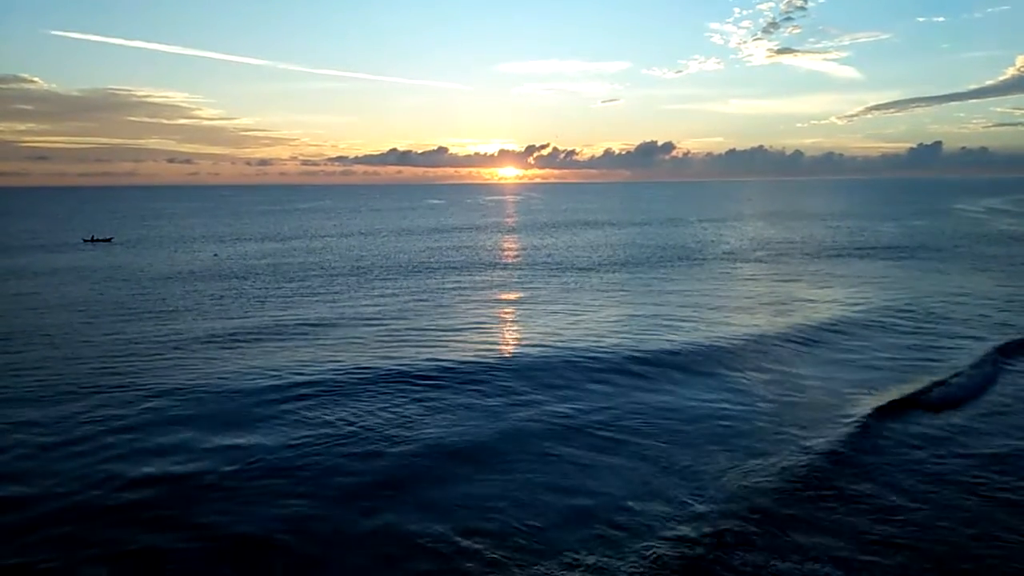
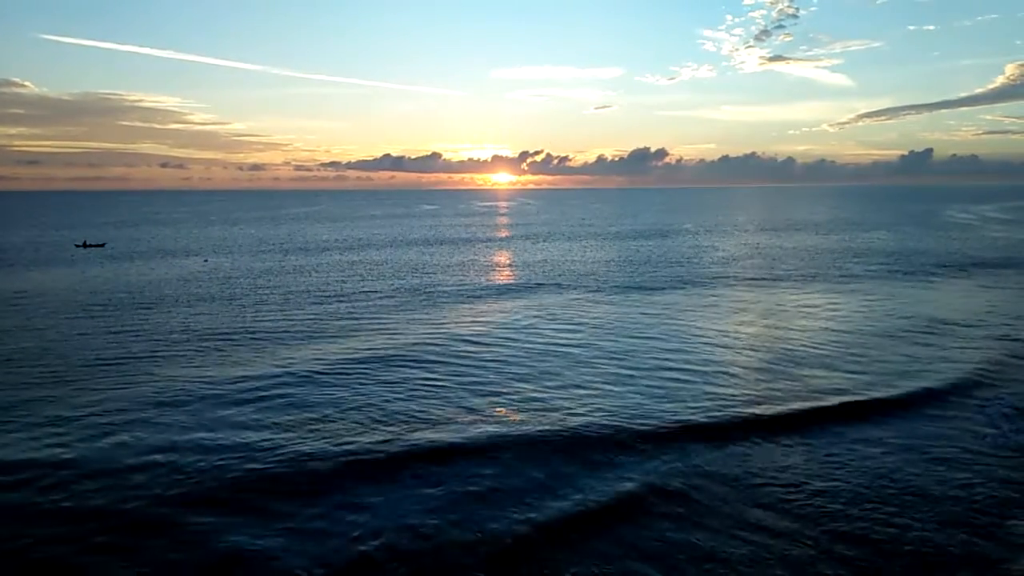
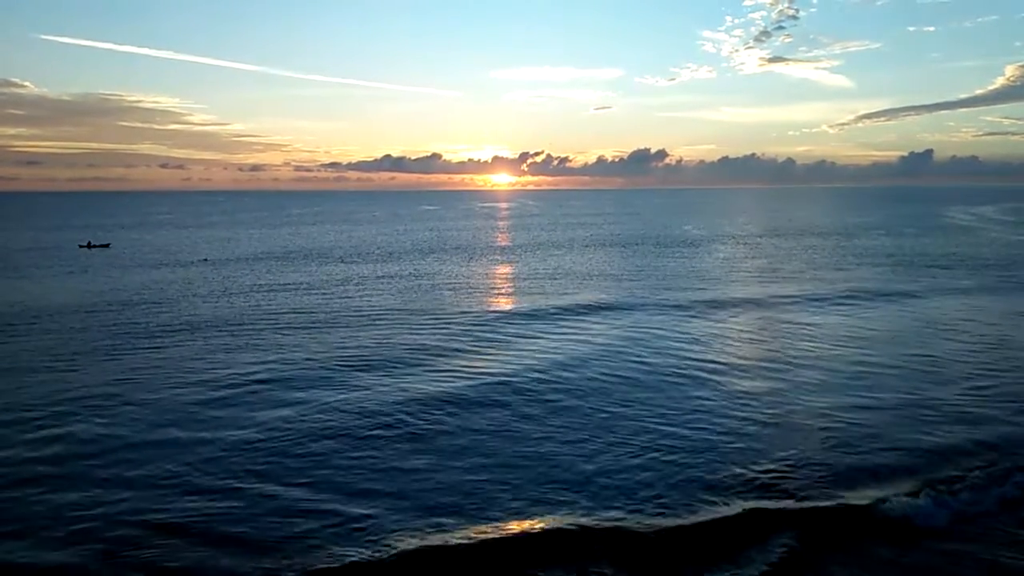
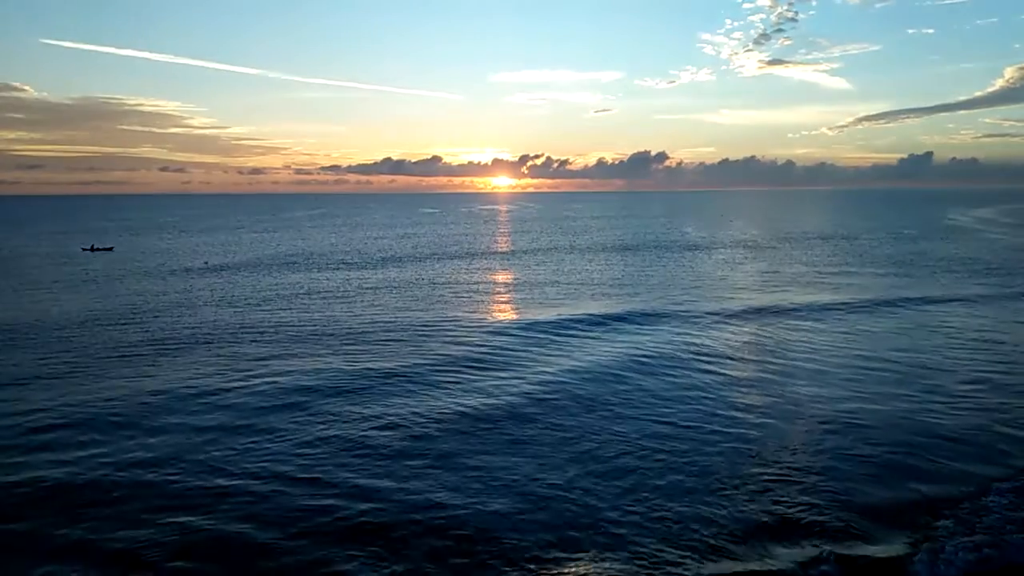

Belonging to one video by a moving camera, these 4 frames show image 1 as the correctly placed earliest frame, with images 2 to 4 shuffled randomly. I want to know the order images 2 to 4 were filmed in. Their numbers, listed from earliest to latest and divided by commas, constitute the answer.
2, 3, 4
